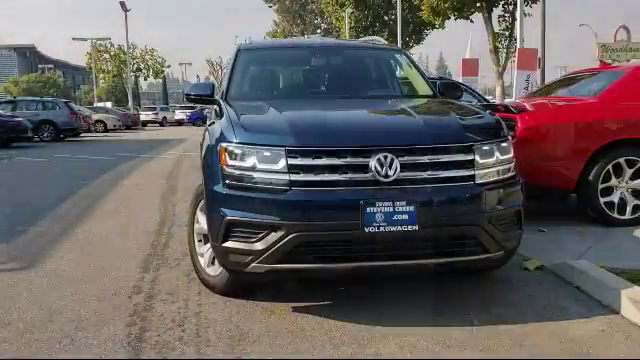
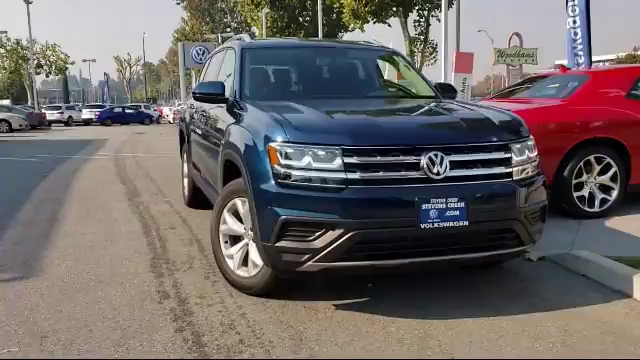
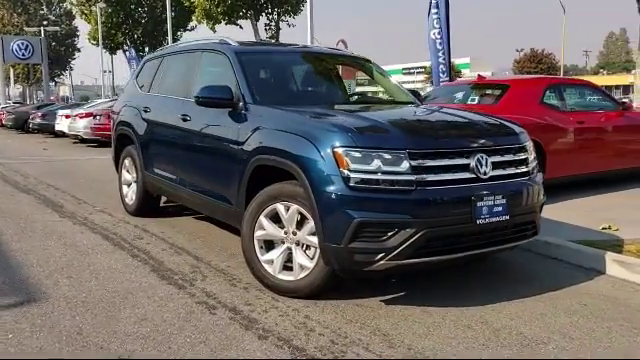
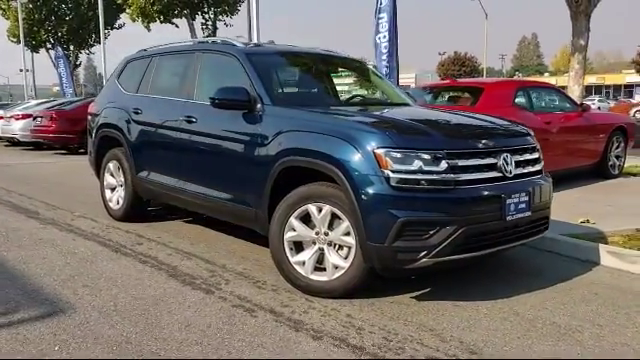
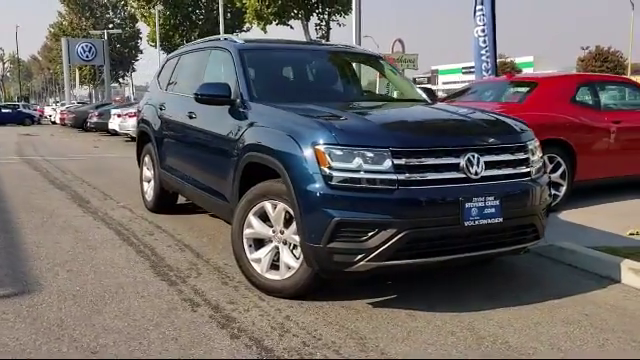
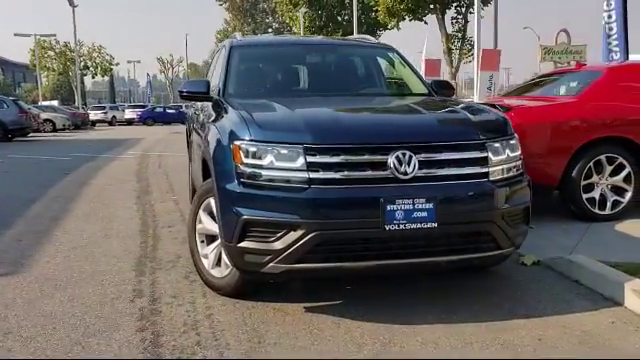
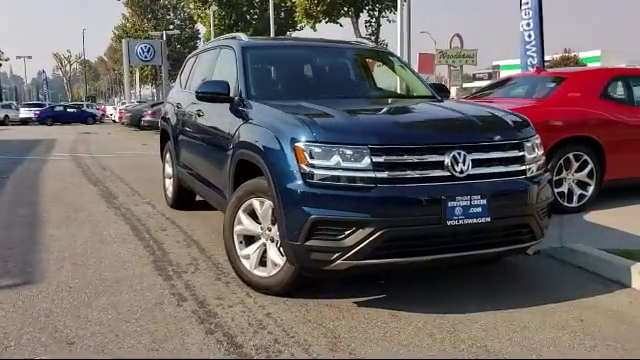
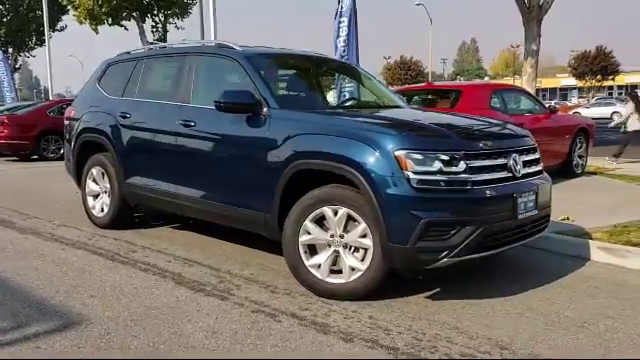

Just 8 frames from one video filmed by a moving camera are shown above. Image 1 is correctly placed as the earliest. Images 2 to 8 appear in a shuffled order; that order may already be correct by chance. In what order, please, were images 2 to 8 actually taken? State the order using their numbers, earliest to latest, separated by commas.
6, 2, 7, 5, 3, 4, 8
